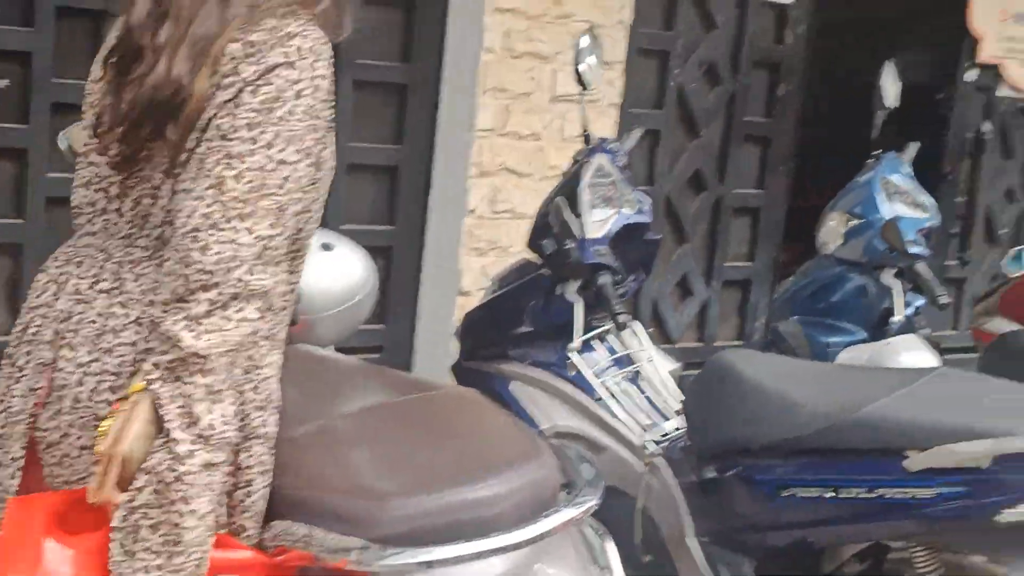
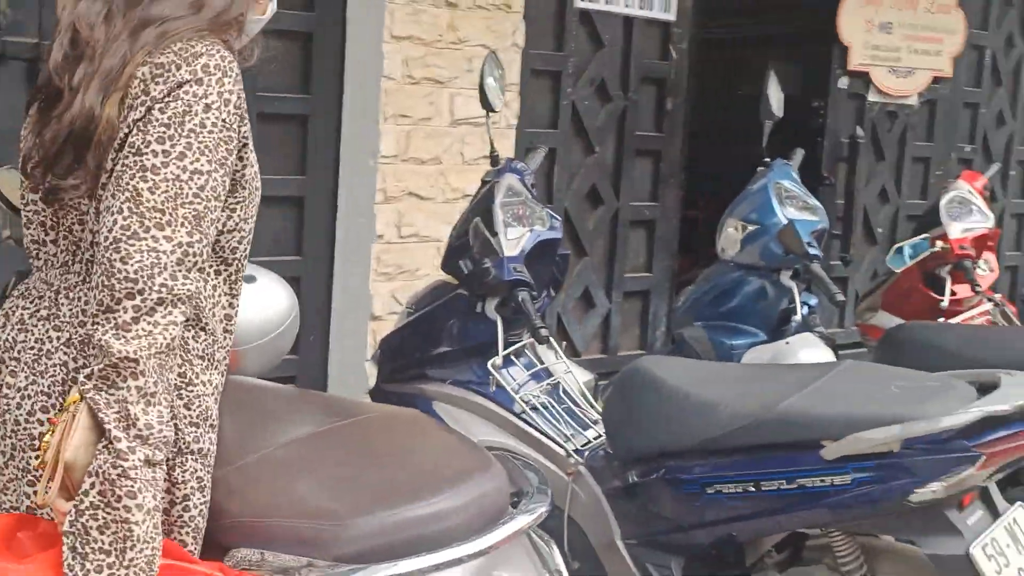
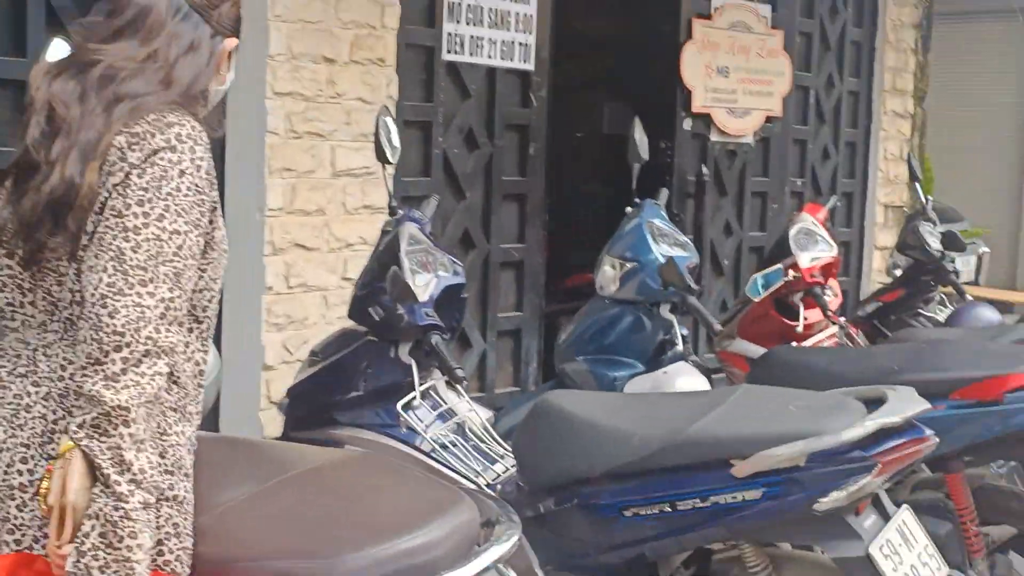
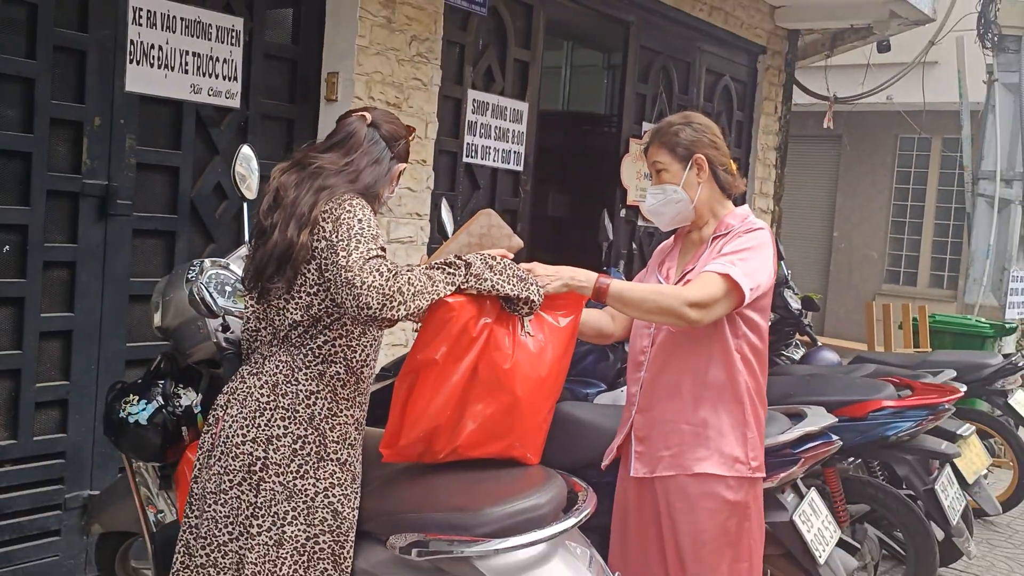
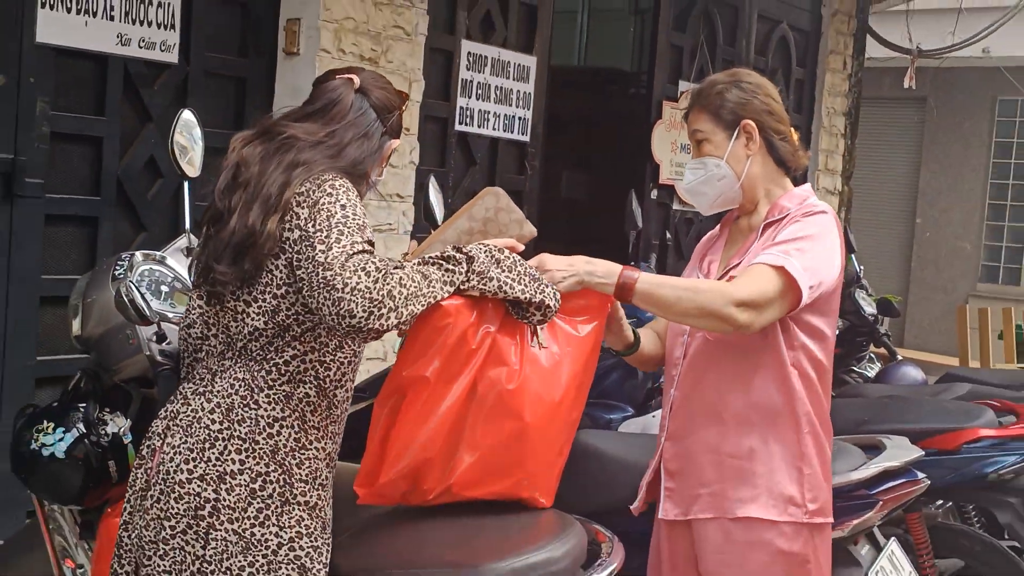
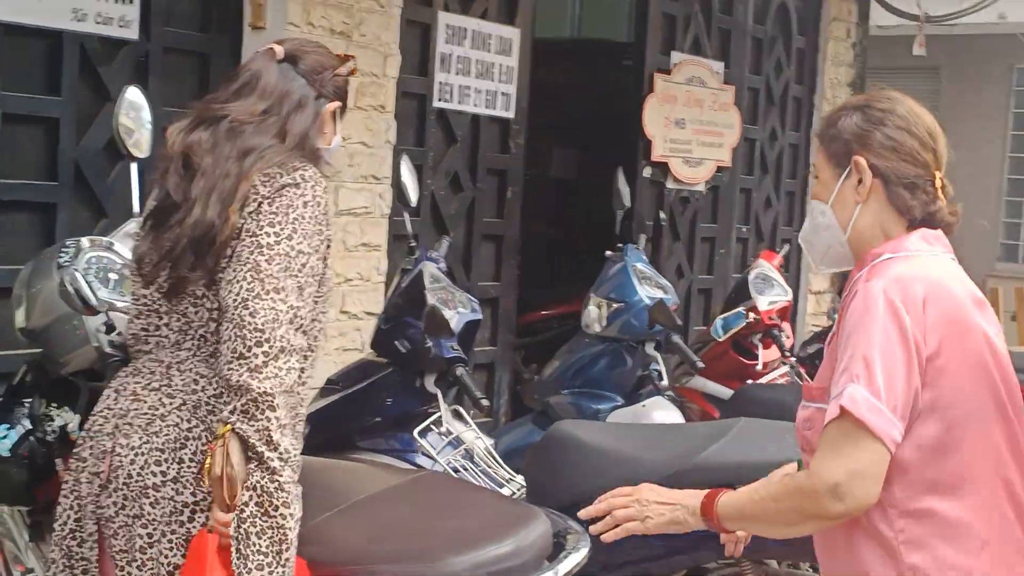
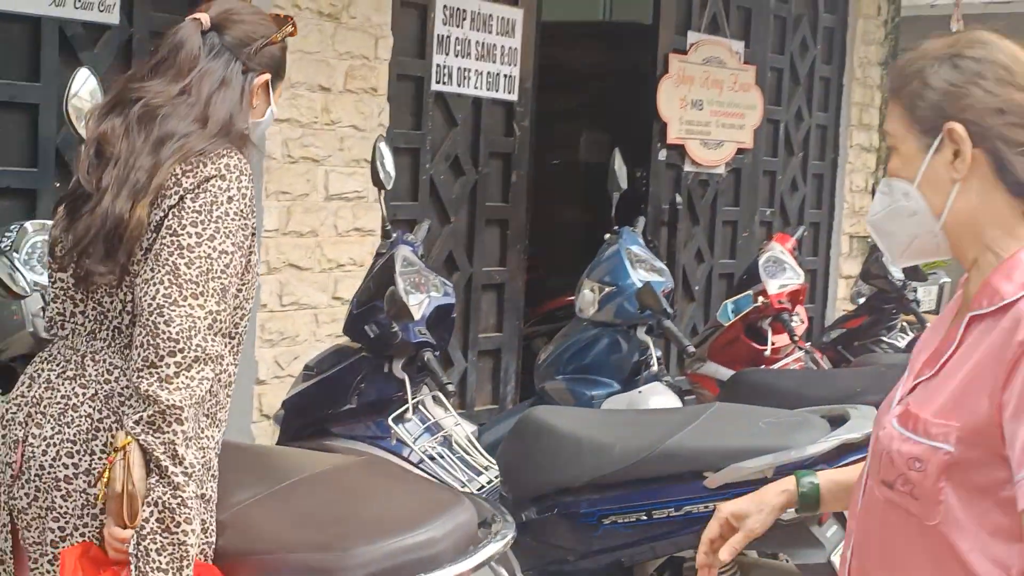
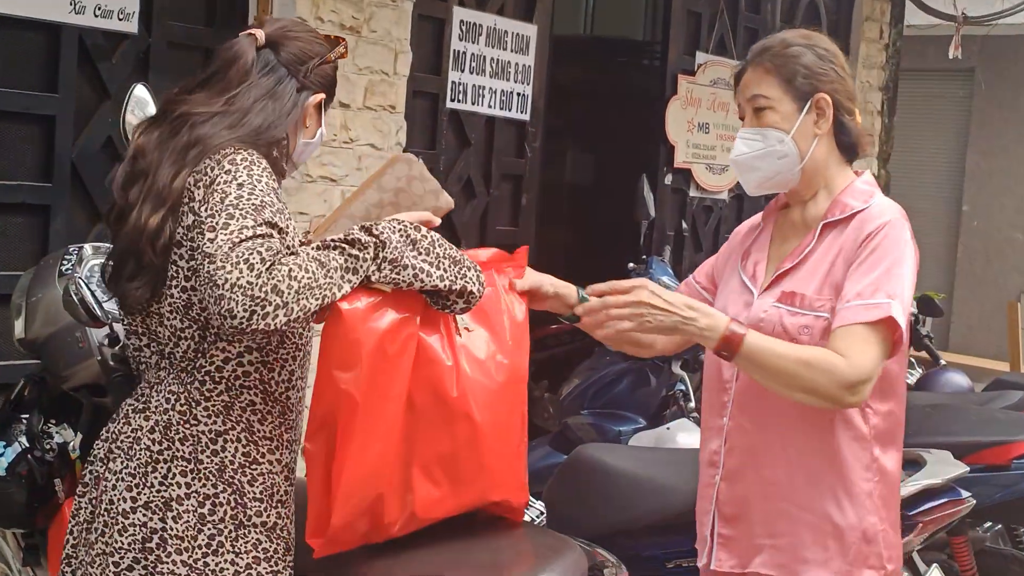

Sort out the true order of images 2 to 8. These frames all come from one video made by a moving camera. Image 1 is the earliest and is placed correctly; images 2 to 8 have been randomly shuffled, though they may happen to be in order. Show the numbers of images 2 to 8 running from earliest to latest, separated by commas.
2, 3, 7, 6, 8, 5, 4
